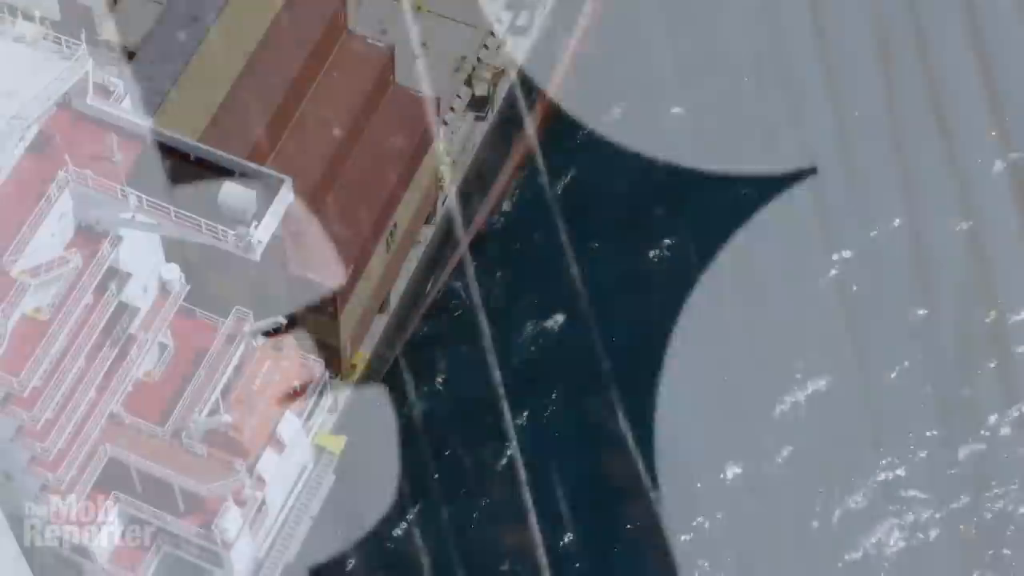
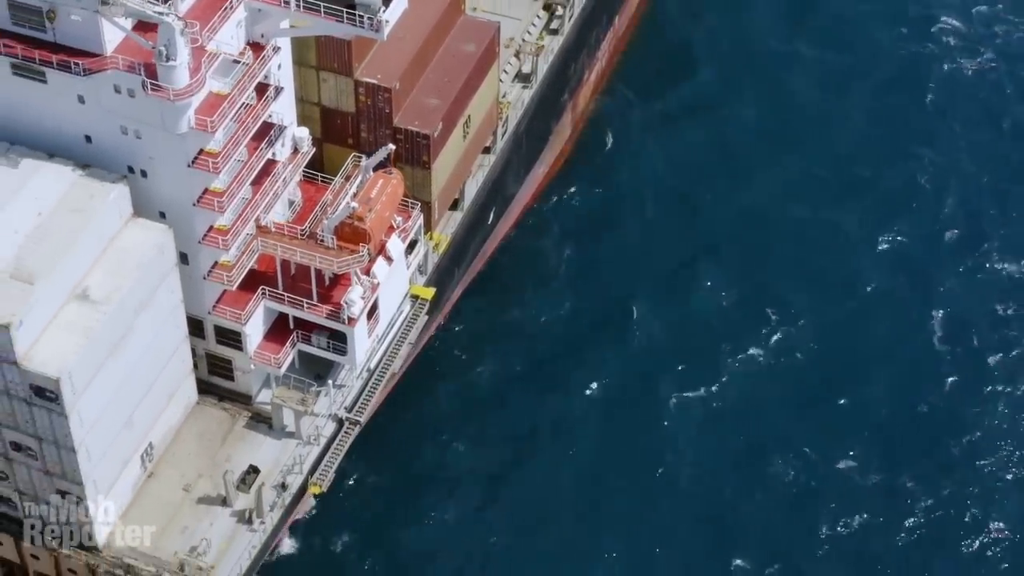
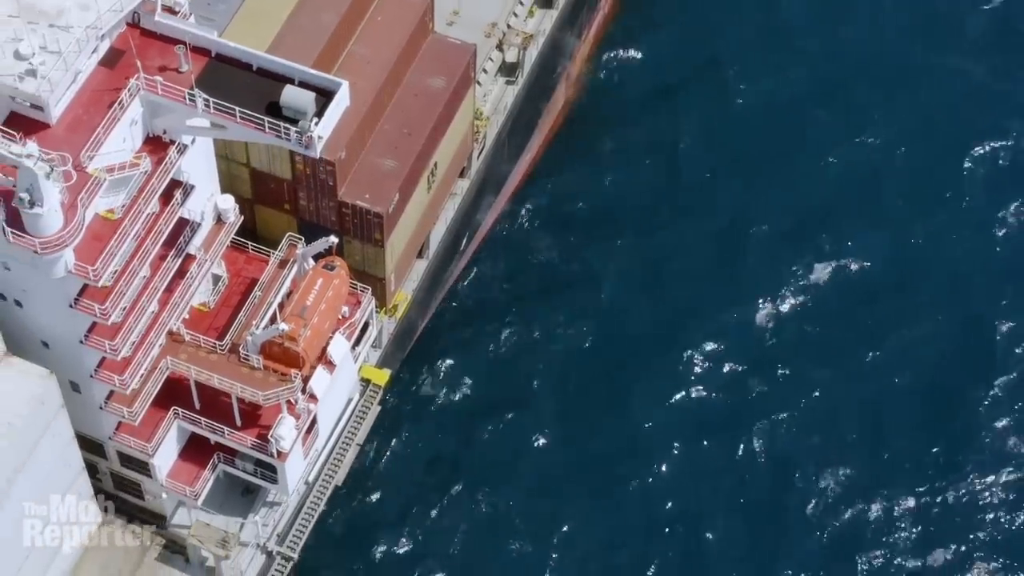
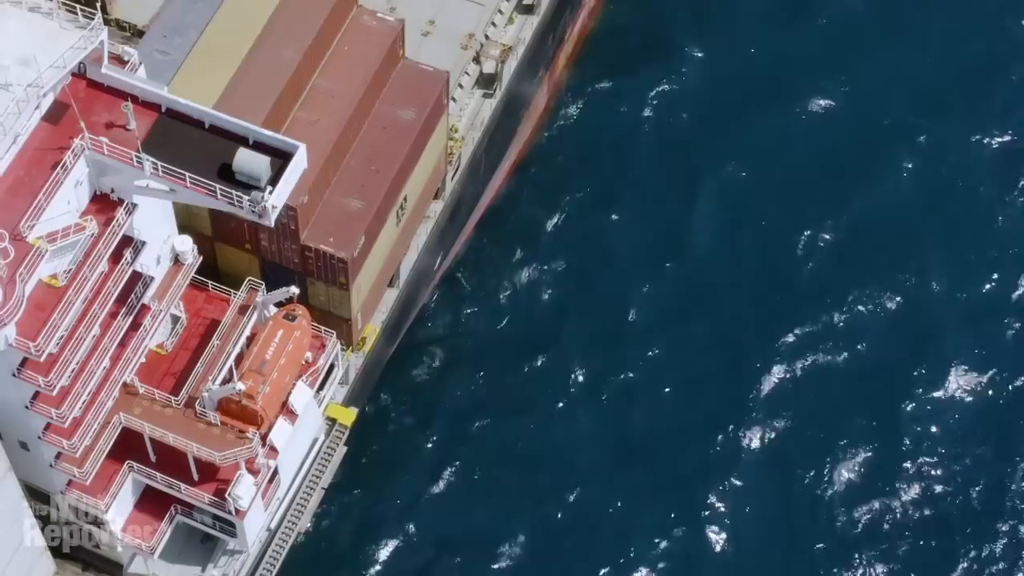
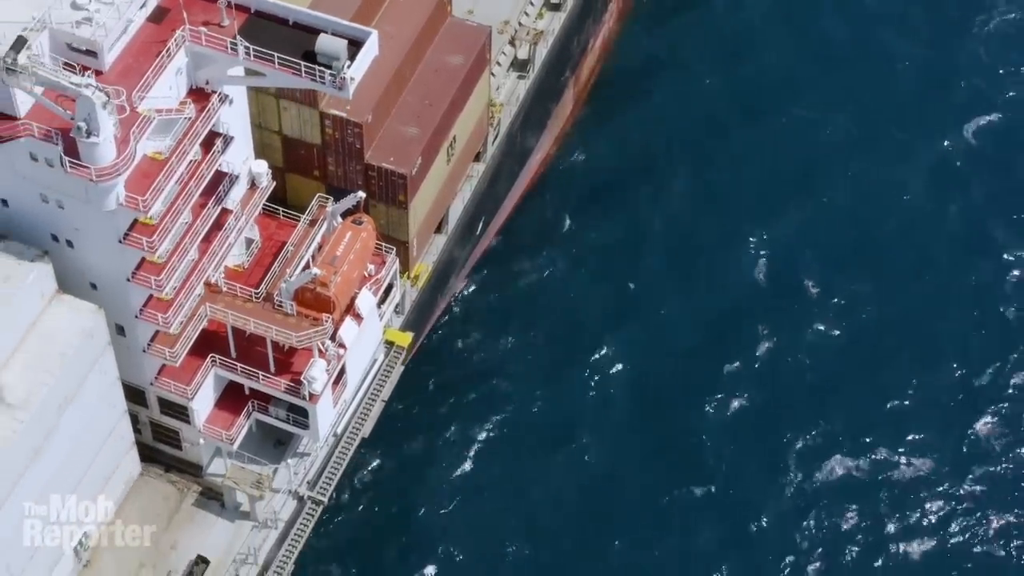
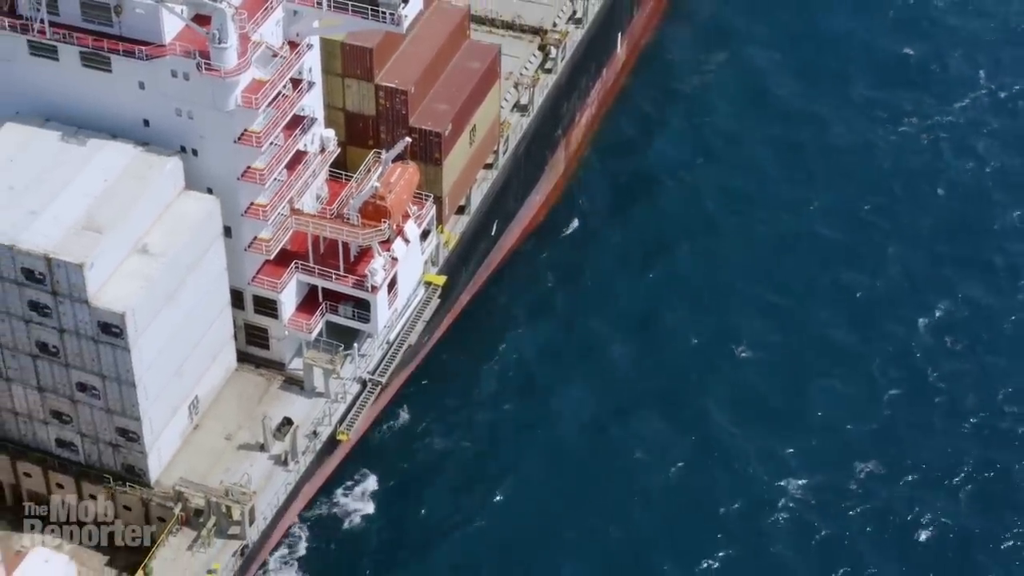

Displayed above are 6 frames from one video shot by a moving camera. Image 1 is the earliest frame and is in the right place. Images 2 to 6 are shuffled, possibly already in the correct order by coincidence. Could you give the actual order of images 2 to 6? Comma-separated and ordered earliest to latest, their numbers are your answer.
4, 3, 5, 2, 6
